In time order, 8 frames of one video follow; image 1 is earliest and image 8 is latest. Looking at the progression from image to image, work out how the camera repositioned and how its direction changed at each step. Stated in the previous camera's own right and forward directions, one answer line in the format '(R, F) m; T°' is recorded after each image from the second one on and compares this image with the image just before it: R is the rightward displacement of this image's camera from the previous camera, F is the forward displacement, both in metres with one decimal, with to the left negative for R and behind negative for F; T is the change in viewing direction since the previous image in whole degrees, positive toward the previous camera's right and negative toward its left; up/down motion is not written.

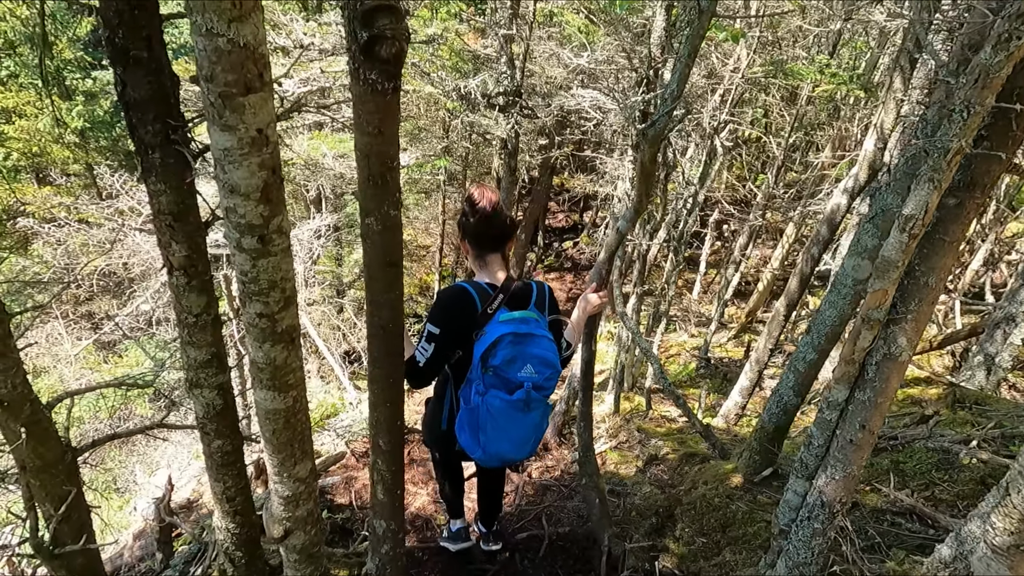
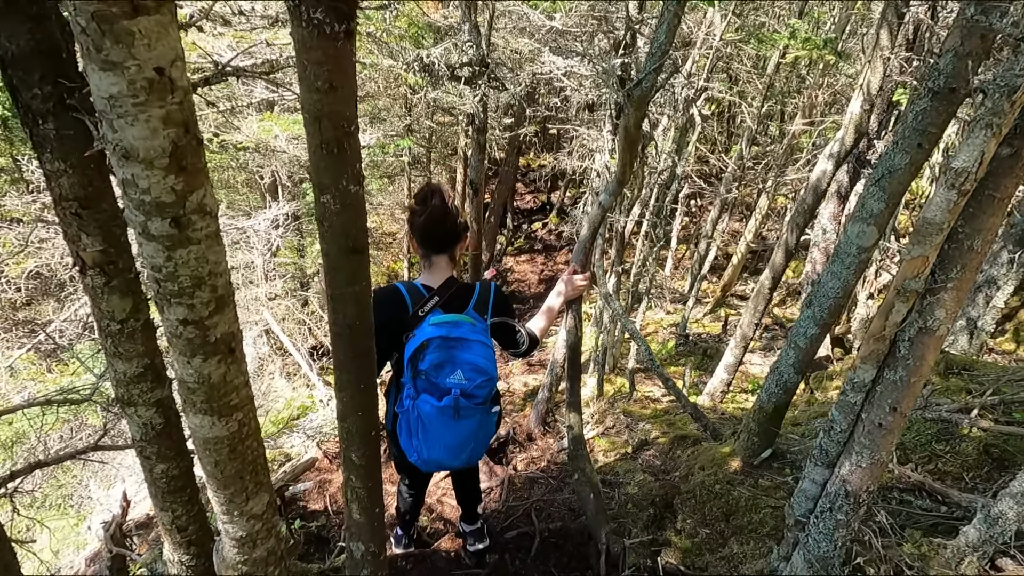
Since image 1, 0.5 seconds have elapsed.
(-0.1, +0.3) m; +3°
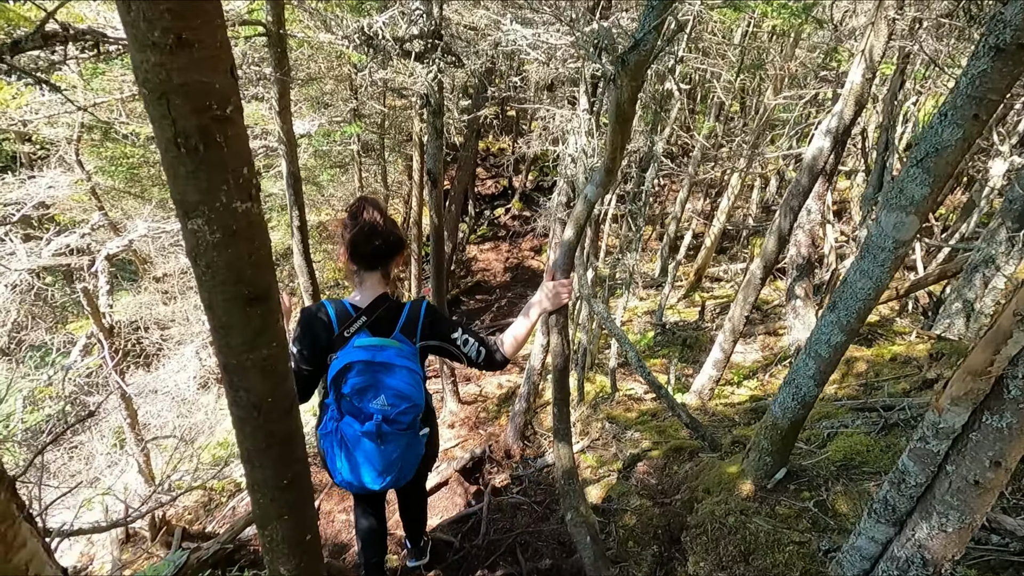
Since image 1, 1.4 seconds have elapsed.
(0.0, +0.5) m; +4°
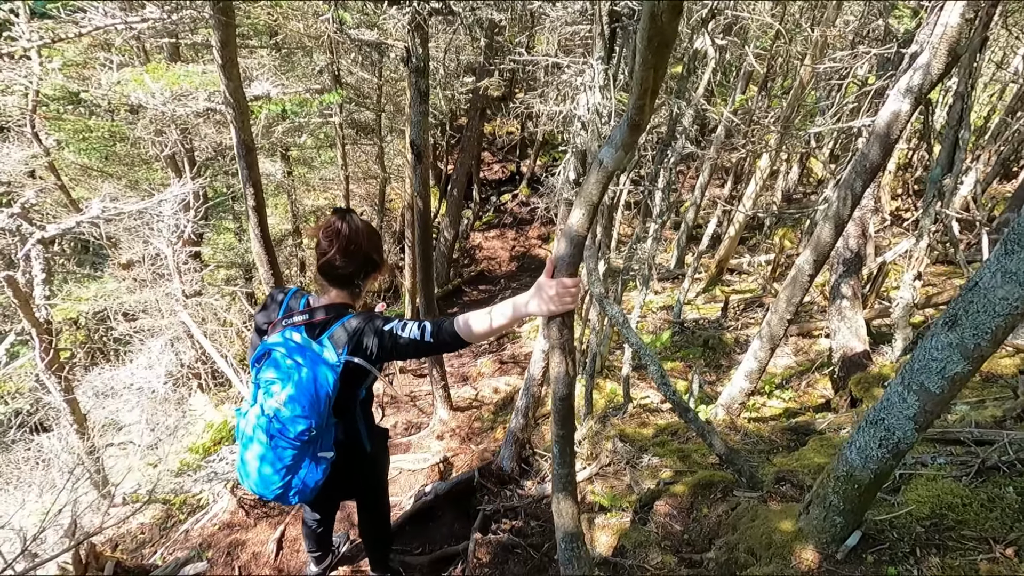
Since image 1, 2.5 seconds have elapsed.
(+0.1, +0.7) m; -1°
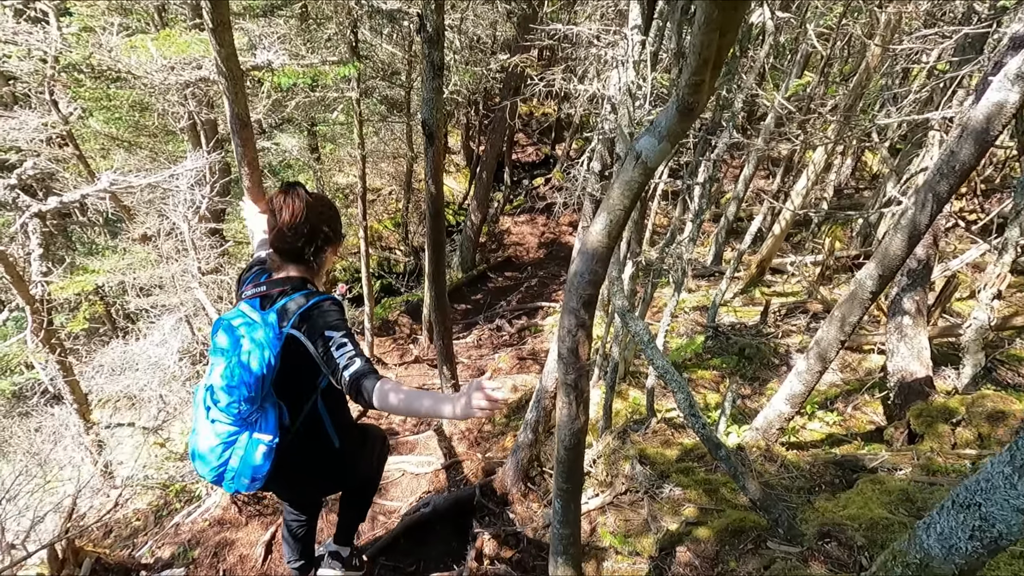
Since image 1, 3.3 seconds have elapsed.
(+0.1, +0.4) m; -3°
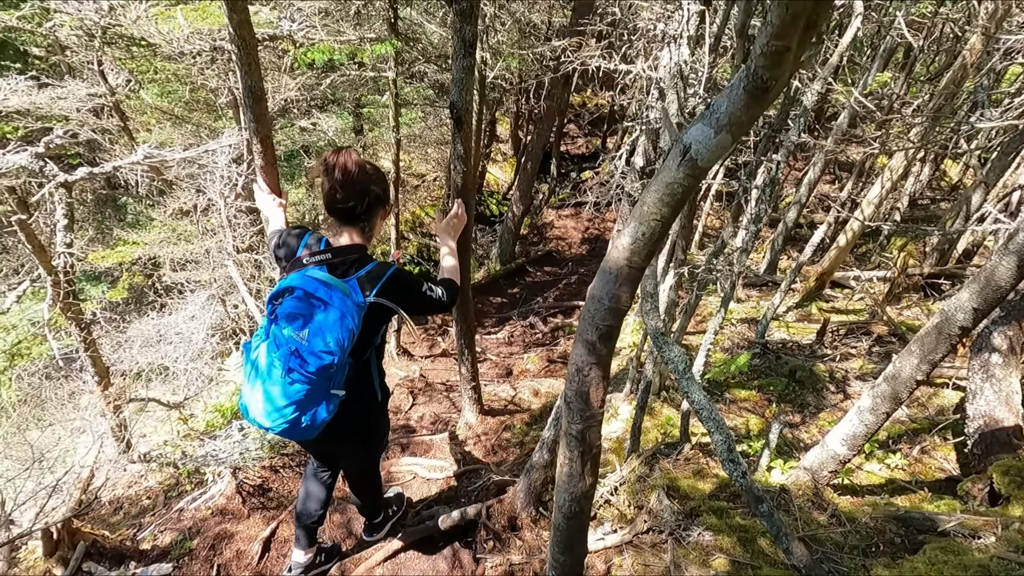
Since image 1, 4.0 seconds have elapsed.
(+0.1, +0.3) m; -5°
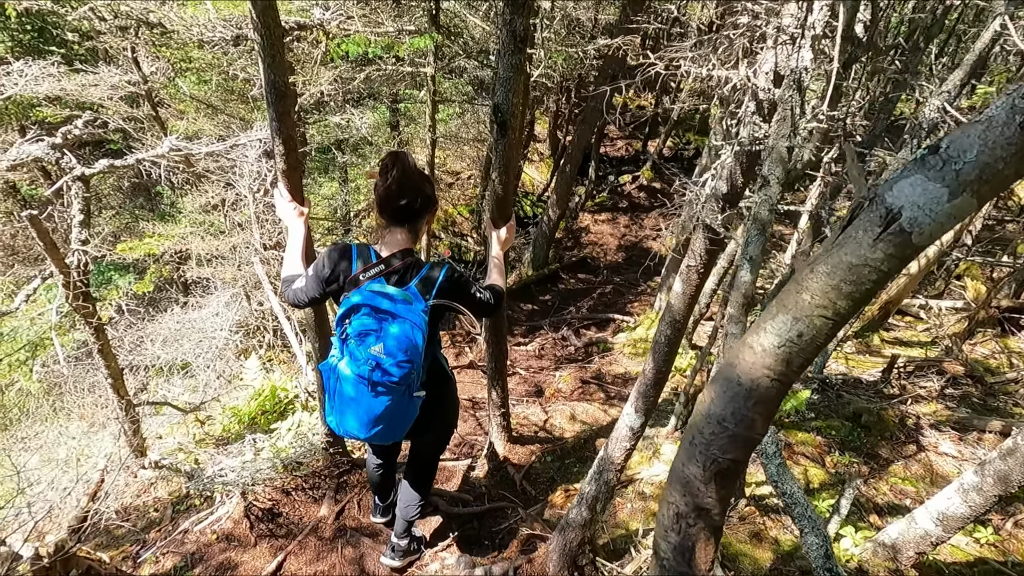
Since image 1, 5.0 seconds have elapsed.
(-0.1, +0.4) m; -3°
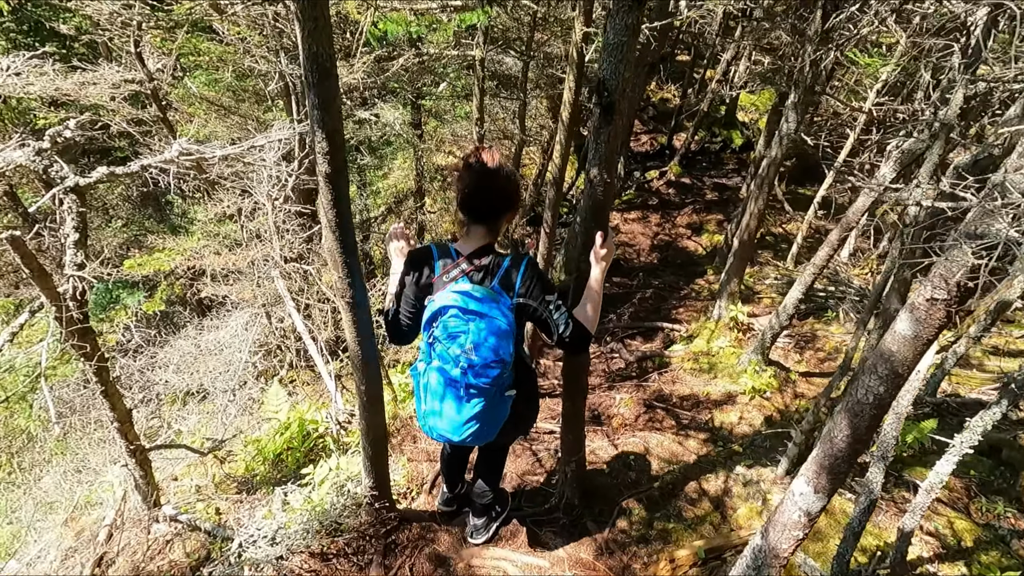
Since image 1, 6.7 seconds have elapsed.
(-0.4, +0.7) m; -1°
